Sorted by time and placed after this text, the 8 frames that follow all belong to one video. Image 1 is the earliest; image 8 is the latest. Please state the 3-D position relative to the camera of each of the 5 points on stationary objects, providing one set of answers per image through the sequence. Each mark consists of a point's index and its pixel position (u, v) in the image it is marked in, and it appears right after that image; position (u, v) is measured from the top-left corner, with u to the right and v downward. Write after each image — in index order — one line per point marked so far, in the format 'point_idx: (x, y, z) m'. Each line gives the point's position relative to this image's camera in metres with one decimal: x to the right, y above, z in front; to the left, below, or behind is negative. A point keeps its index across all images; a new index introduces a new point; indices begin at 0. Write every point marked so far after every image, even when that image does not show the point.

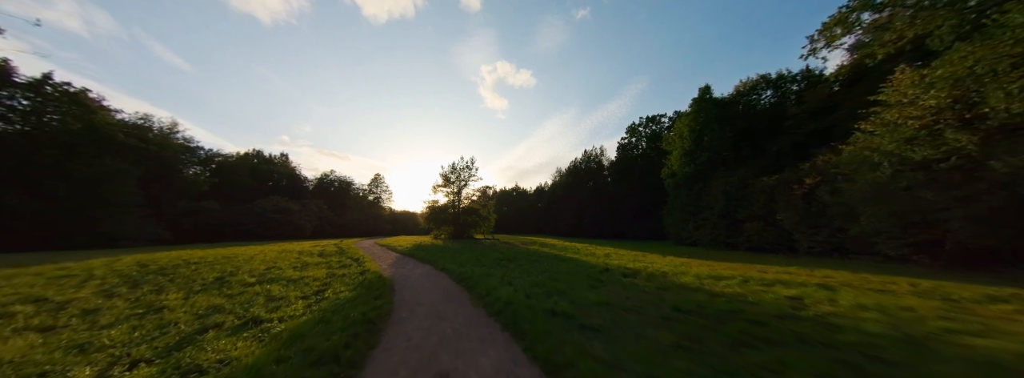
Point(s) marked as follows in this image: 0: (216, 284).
0: (-10.8, -3.4, +8.7) m
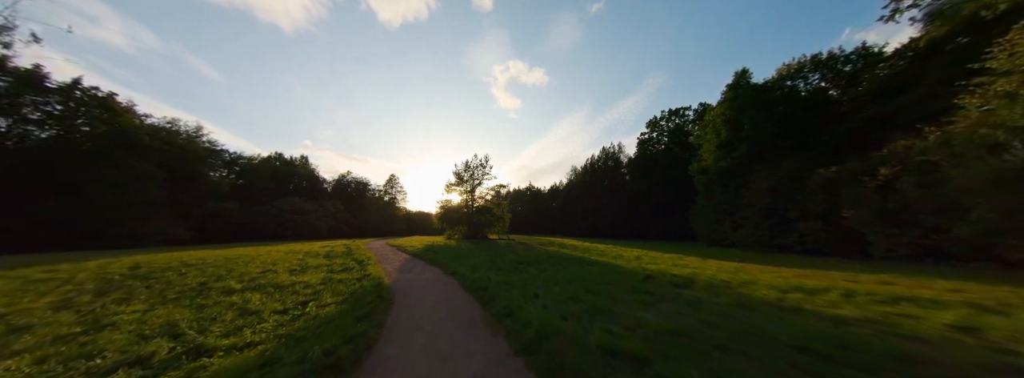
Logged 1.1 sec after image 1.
0: (-10.0, -3.2, +7.5) m
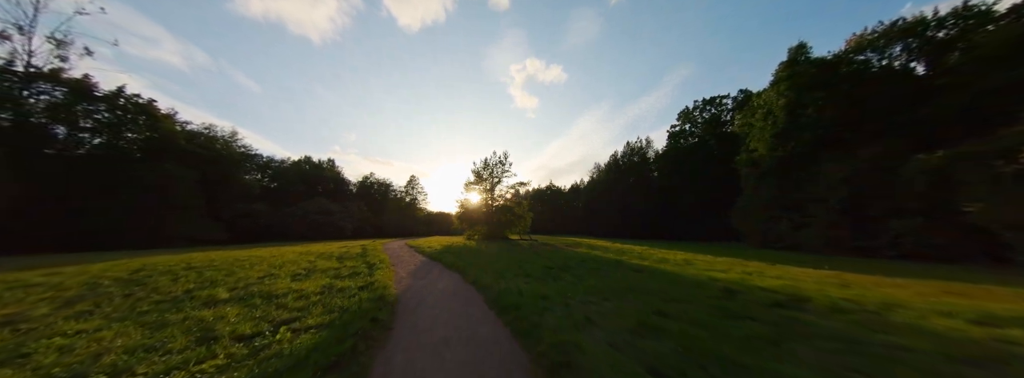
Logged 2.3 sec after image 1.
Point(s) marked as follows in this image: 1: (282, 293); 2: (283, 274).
0: (-9.0, -3.0, +6.4) m
1: (-6.9, -3.1, +7.2) m
2: (-9.3, -3.4, +9.8) m
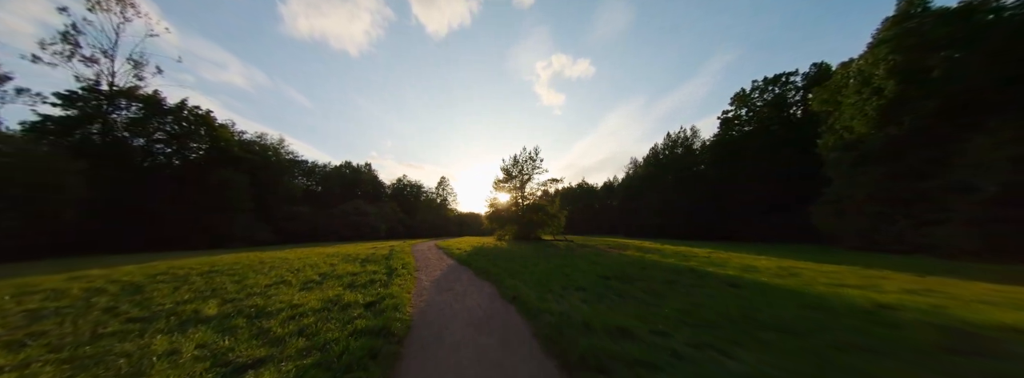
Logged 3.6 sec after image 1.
0: (-7.9, -2.8, +5.1) m
1: (-5.6, -2.9, +5.7) m
2: (-7.7, -3.2, +8.6) m
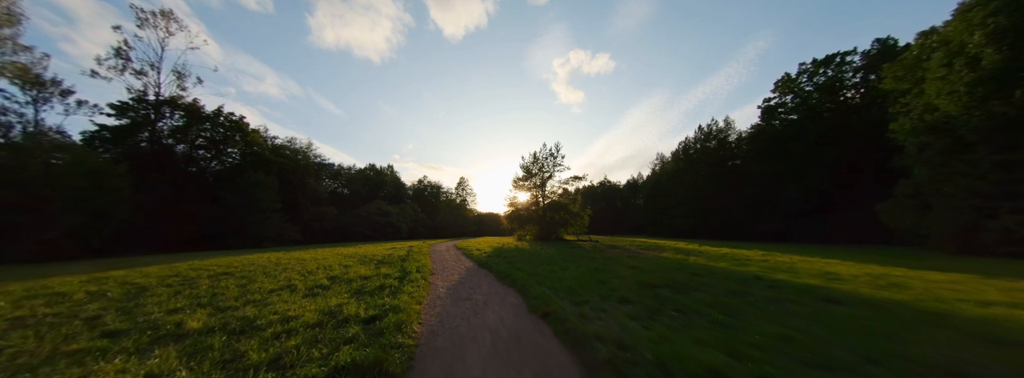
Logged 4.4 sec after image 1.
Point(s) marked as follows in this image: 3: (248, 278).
0: (-7.2, -2.6, +4.4) m
1: (-4.9, -2.7, +4.9) m
2: (-6.8, -3.1, +7.9) m
3: (-9.2, -3.1, +8.4) m
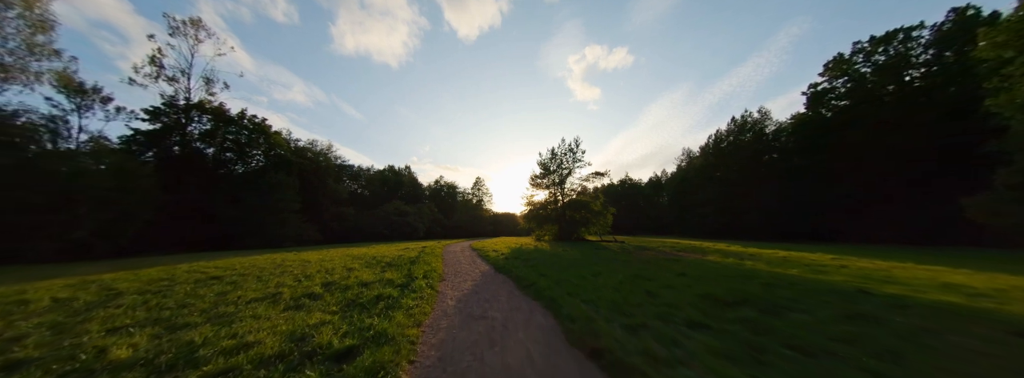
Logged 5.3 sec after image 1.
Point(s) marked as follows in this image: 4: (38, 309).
0: (-6.8, -2.4, +3.3) m
1: (-4.5, -2.4, +3.6) m
2: (-6.2, -2.9, +6.7) m
3: (-8.5, -2.9, +7.4) m
4: (-10.5, -2.7, +5.5) m
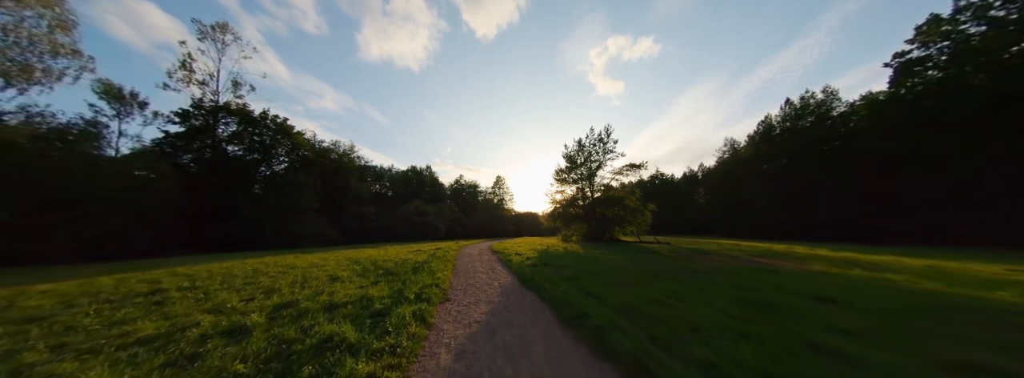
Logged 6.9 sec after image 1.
0: (-6.4, -2.0, +1.1) m
1: (-4.1, -2.0, +1.2) m
2: (-5.5, -2.5, +4.5) m
3: (-7.7, -2.5, +5.4) m
4: (-9.9, -2.3, +3.6) m
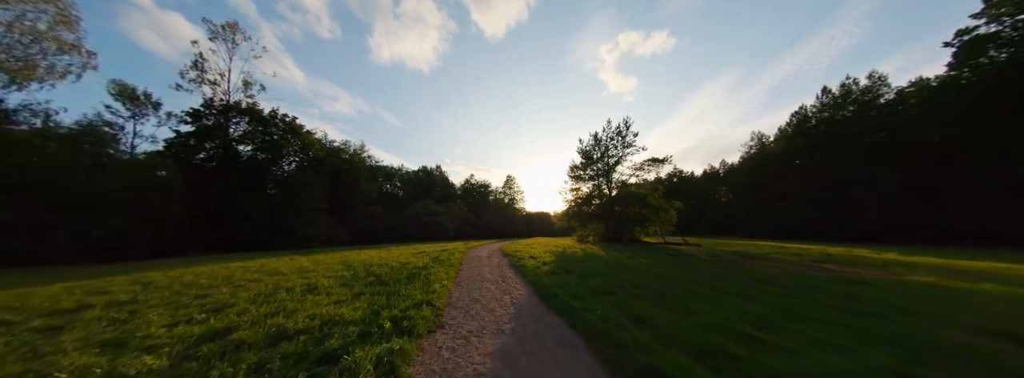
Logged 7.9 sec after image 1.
0: (-6.3, -1.8, -0.2) m
1: (-4.0, -1.7, -0.3) m
2: (-5.2, -2.2, +3.0) m
3: (-7.4, -2.3, +4.1) m
4: (-9.7, -2.1, +2.4) m
